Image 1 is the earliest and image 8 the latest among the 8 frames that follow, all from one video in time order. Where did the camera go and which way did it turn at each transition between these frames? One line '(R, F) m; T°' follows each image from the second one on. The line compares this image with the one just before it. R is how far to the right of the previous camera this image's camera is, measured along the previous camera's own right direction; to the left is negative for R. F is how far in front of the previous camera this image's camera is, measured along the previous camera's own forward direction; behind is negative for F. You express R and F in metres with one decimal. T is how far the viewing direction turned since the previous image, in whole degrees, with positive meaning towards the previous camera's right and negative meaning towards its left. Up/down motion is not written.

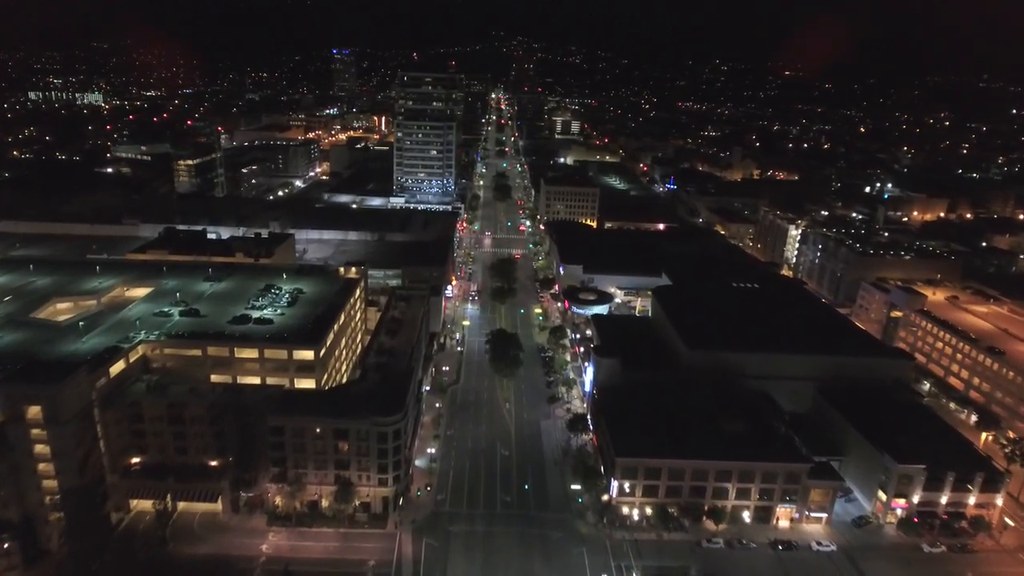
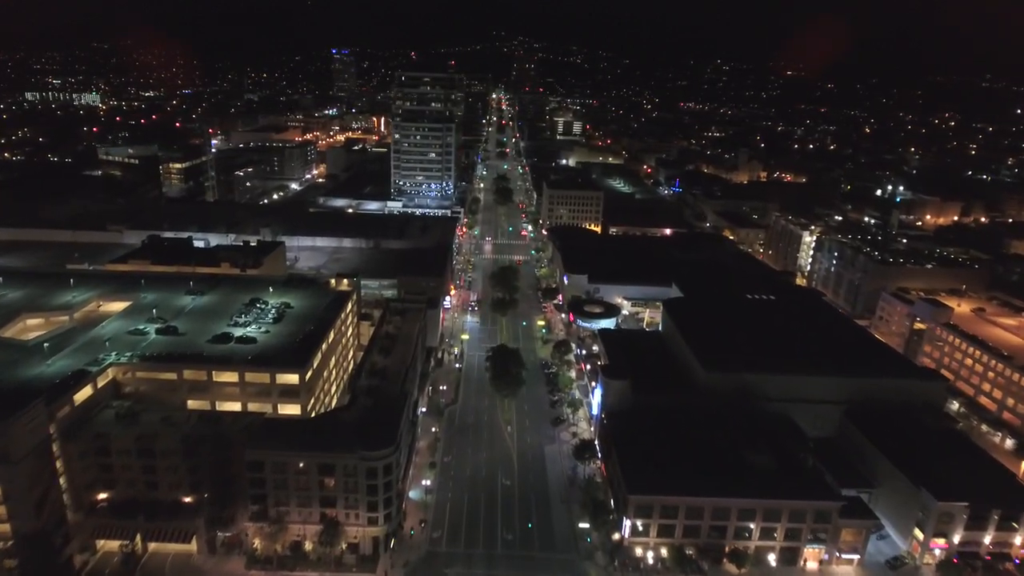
(-0.1, +3.4) m; 0°
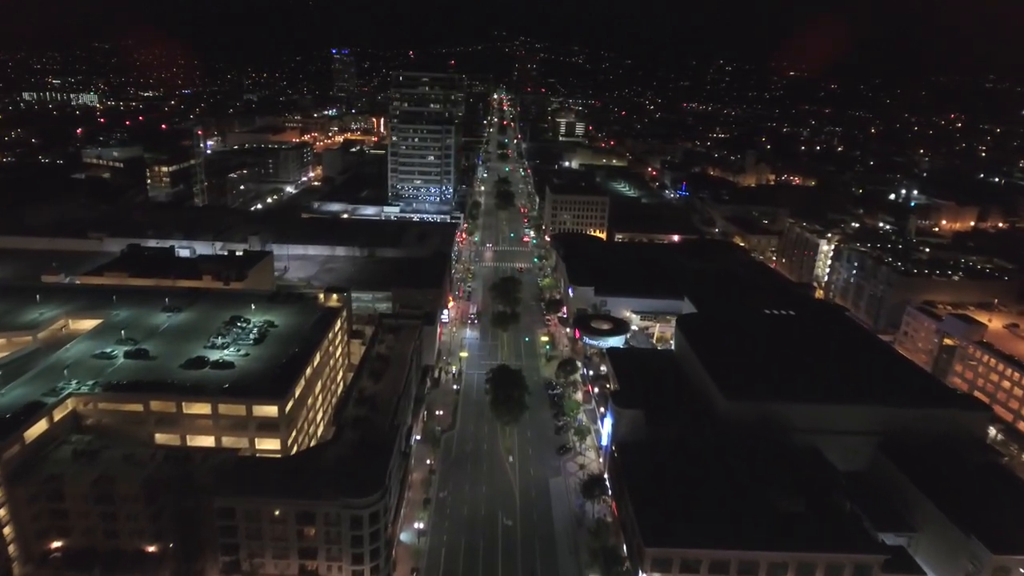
(-0.1, +3.9) m; 0°
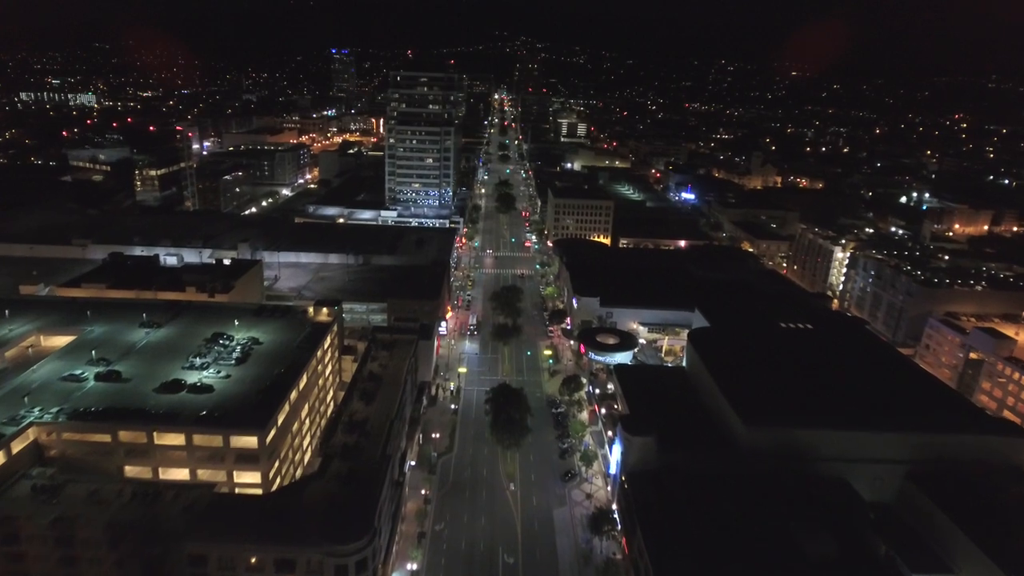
(0.0, +3.0) m; 0°
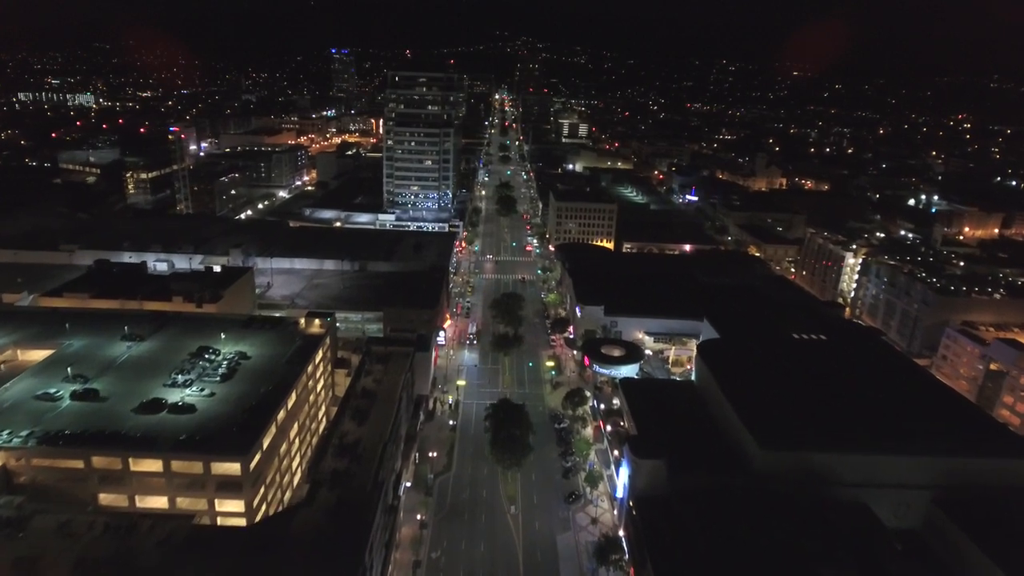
(0.0, +2.2) m; 0°
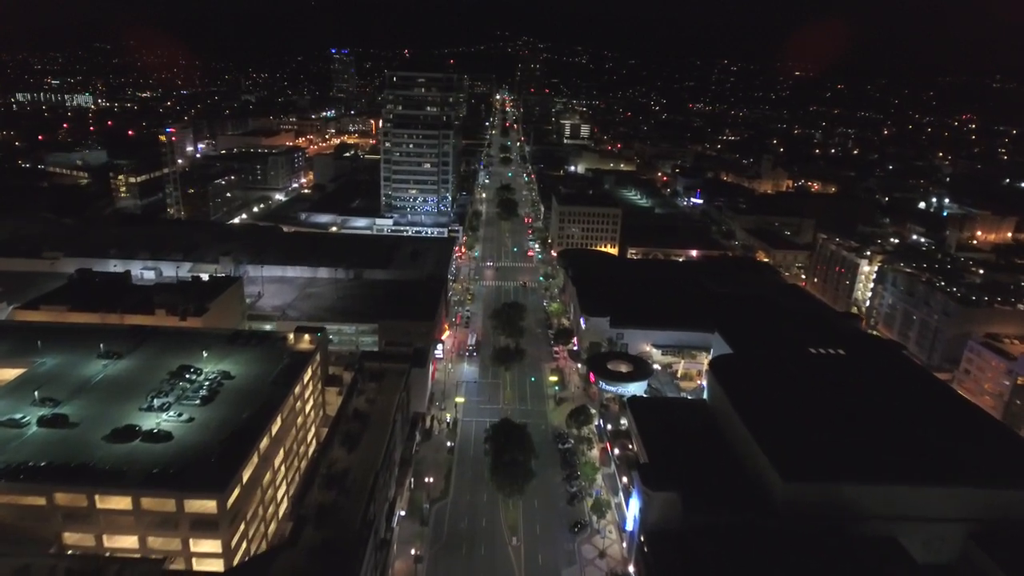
(0.0, +2.6) m; 0°
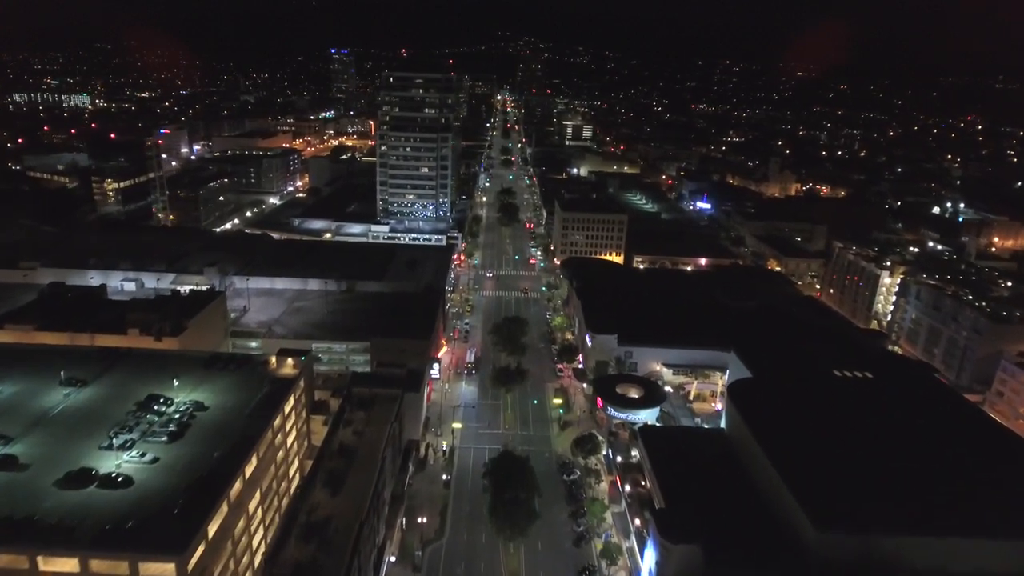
(0.0, +3.5) m; 0°
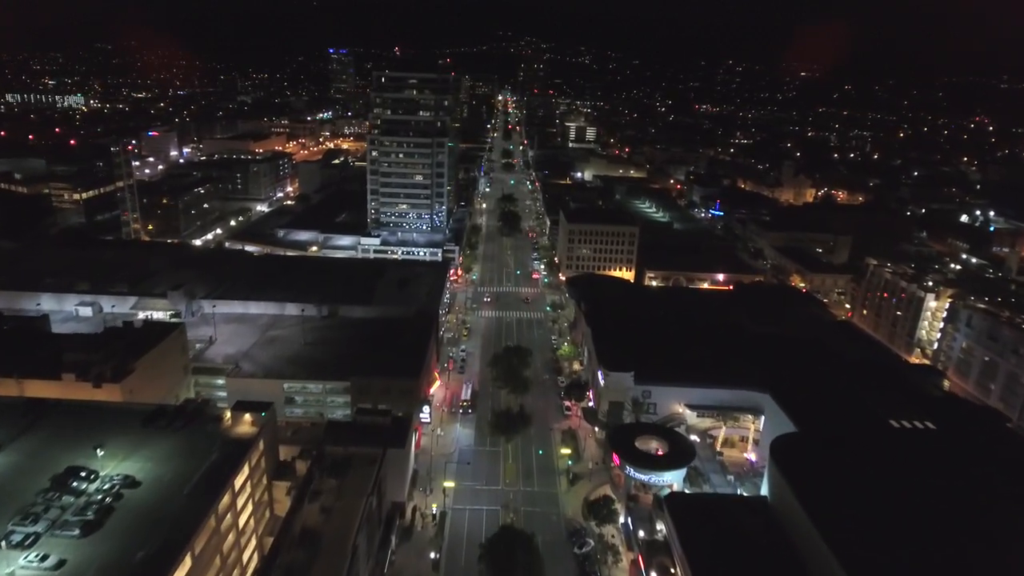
(0.0, +6.6) m; 0°
